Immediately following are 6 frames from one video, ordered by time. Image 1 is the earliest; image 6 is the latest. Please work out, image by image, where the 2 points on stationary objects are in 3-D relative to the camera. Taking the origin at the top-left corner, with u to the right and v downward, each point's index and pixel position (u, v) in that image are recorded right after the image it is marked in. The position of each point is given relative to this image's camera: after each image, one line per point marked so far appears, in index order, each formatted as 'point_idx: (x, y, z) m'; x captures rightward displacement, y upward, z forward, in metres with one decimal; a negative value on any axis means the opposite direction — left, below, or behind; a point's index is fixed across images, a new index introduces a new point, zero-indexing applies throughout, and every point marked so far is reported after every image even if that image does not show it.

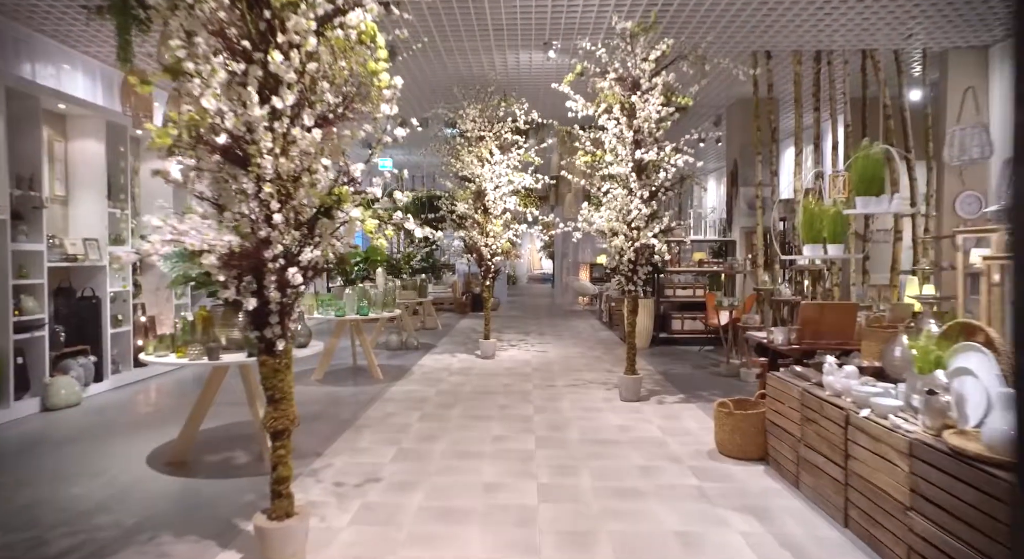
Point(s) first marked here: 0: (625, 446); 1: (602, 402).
0: (+0.9, -1.3, +4.0) m
1: (+0.9, -1.2, +5.2) m
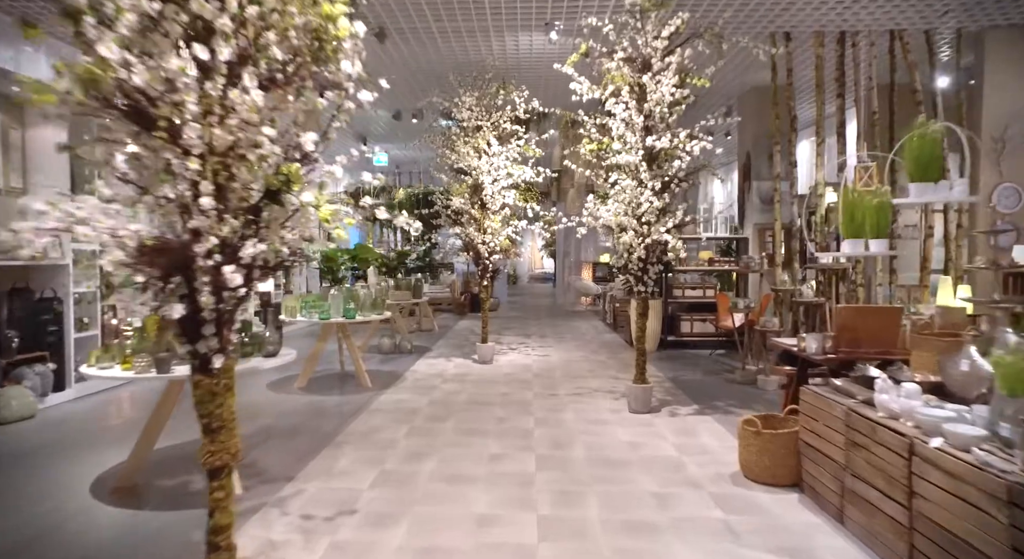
0: (+0.8, -1.3, +3.6) m
1: (+0.9, -1.2, +4.8) m
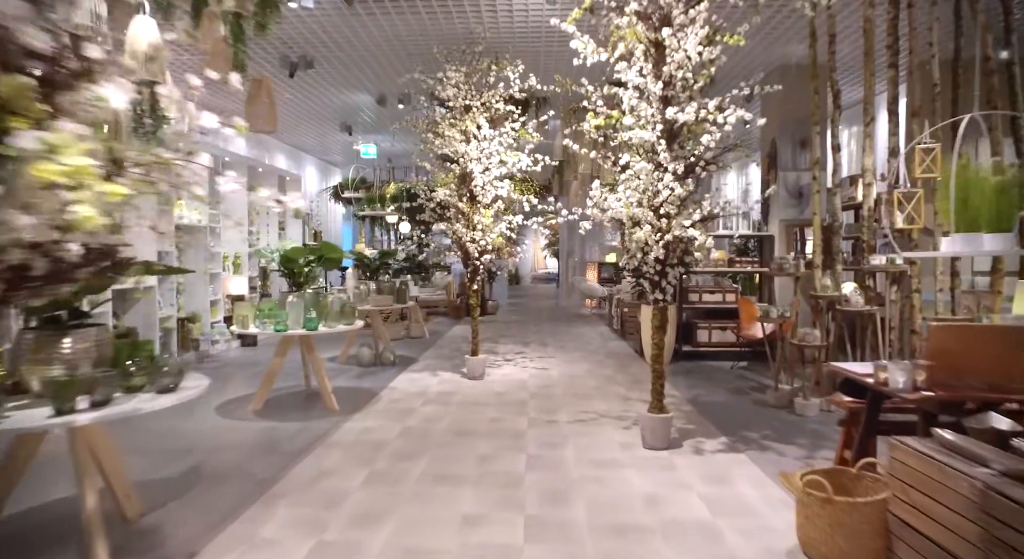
0: (+0.7, -1.3, +2.7) m
1: (+0.8, -1.3, +3.9) m
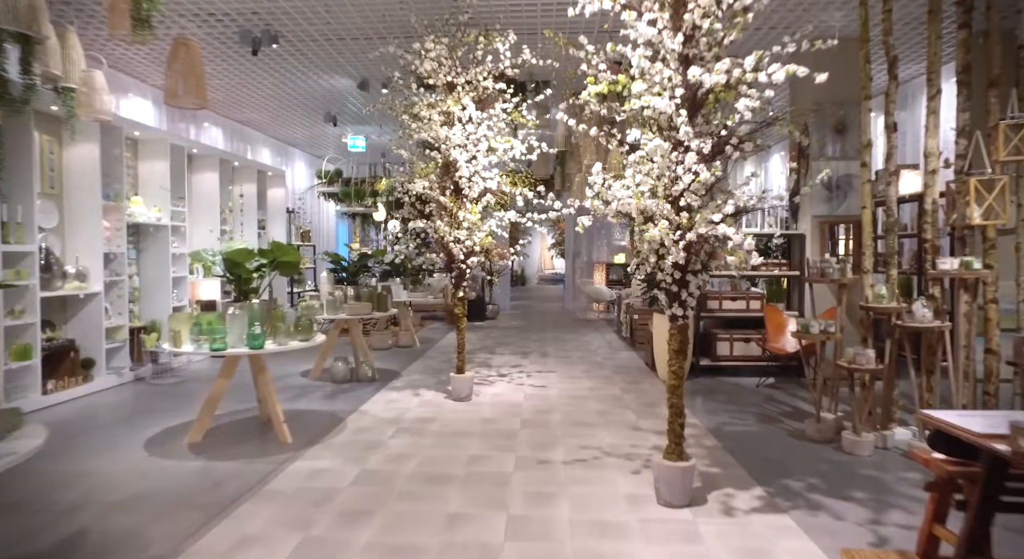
0: (+0.6, -1.4, +1.8) m
1: (+0.7, -1.3, +3.1) m
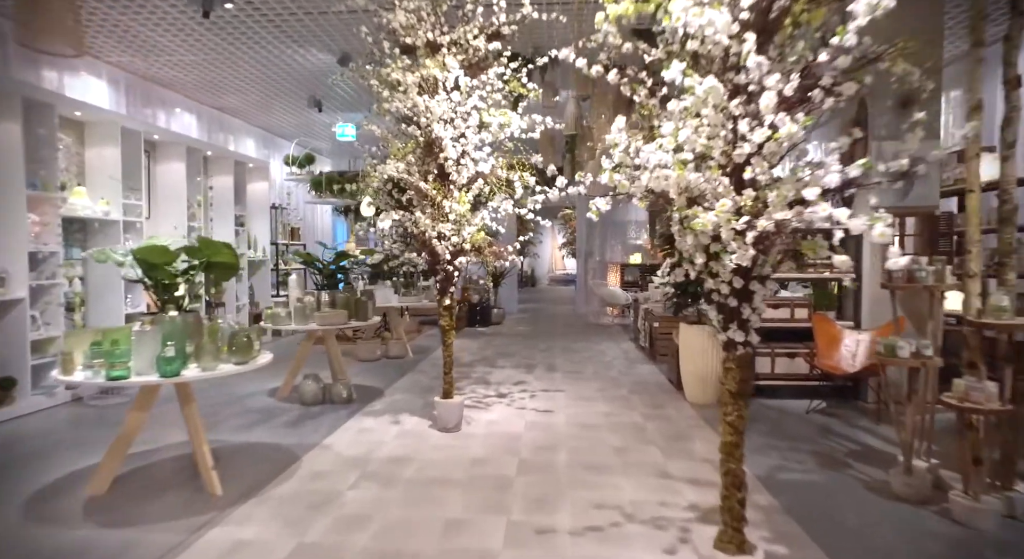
0: (+0.5, -1.4, +0.9) m
1: (+0.6, -1.4, +2.1) m
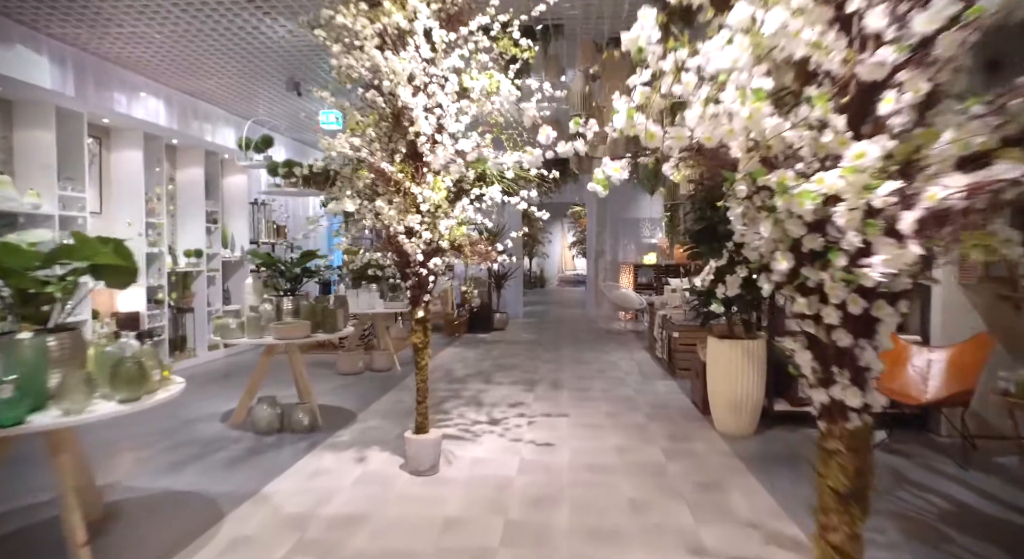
0: (+0.3, -1.5, 0.0) m
1: (+0.5, -1.4, +1.2) m
